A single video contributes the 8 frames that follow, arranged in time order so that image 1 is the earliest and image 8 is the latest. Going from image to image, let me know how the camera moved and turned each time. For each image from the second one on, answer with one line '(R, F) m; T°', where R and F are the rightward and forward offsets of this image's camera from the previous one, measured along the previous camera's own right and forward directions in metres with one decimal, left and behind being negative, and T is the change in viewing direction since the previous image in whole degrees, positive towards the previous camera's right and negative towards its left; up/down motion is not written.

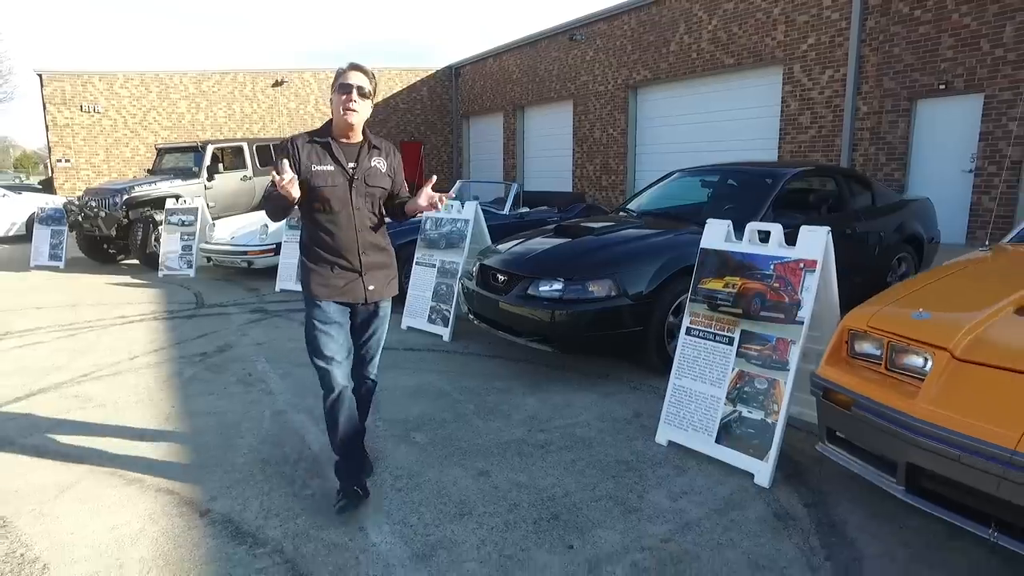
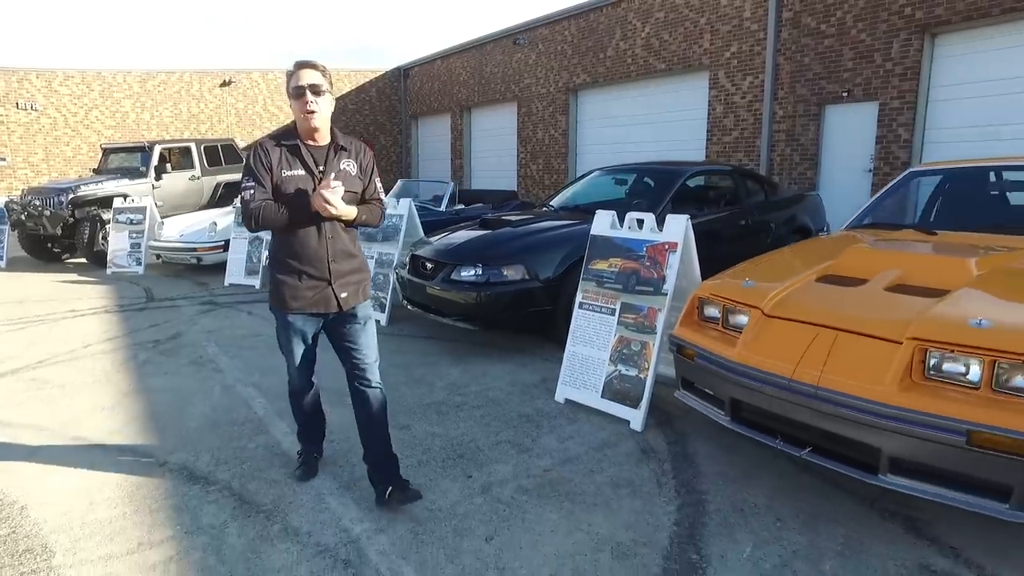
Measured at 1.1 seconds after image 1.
(+0.2, -0.6) m; +4°
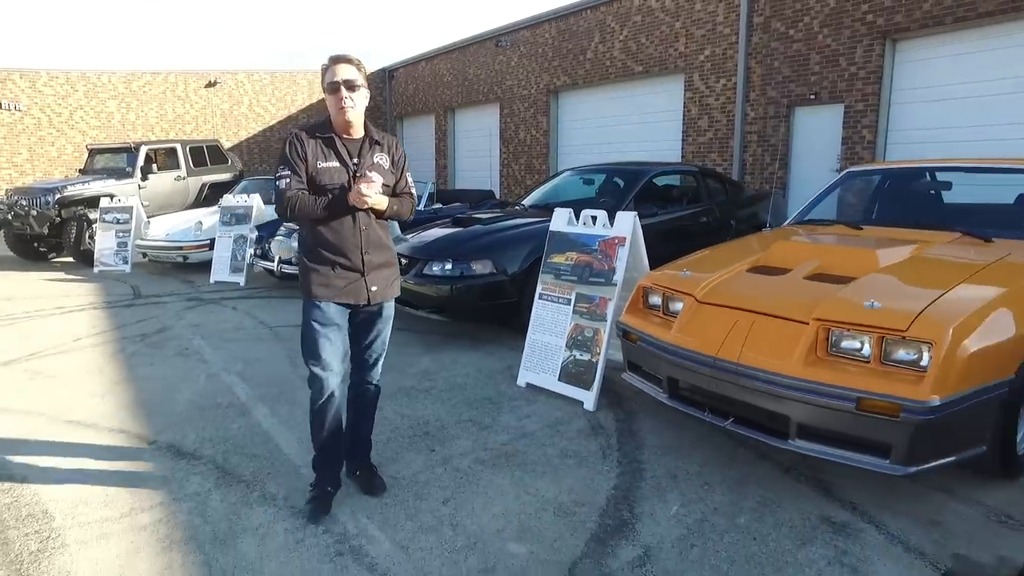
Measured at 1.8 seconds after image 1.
(+0.2, -0.3) m; +1°
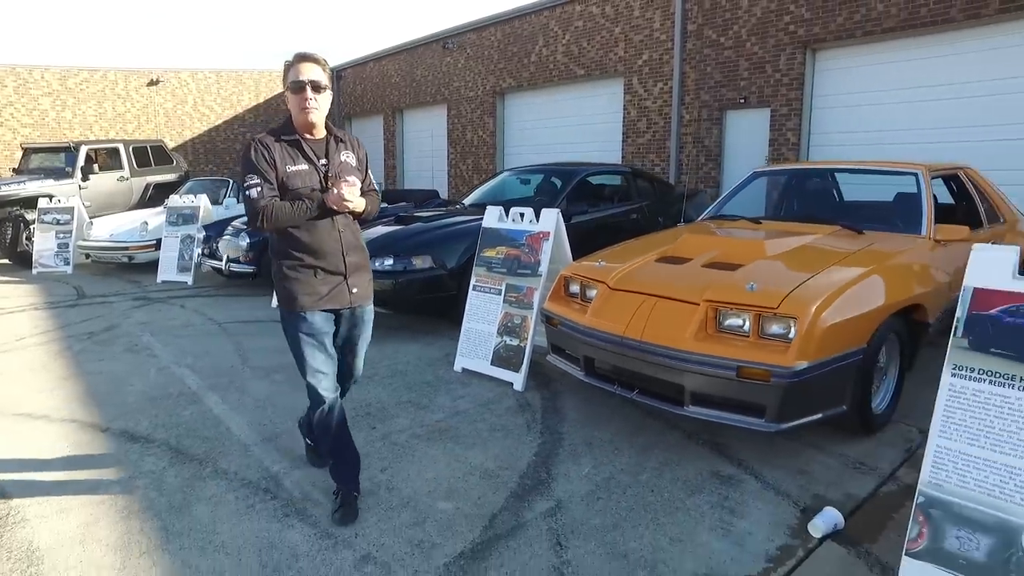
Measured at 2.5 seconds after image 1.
(+0.1, -0.4) m; +4°
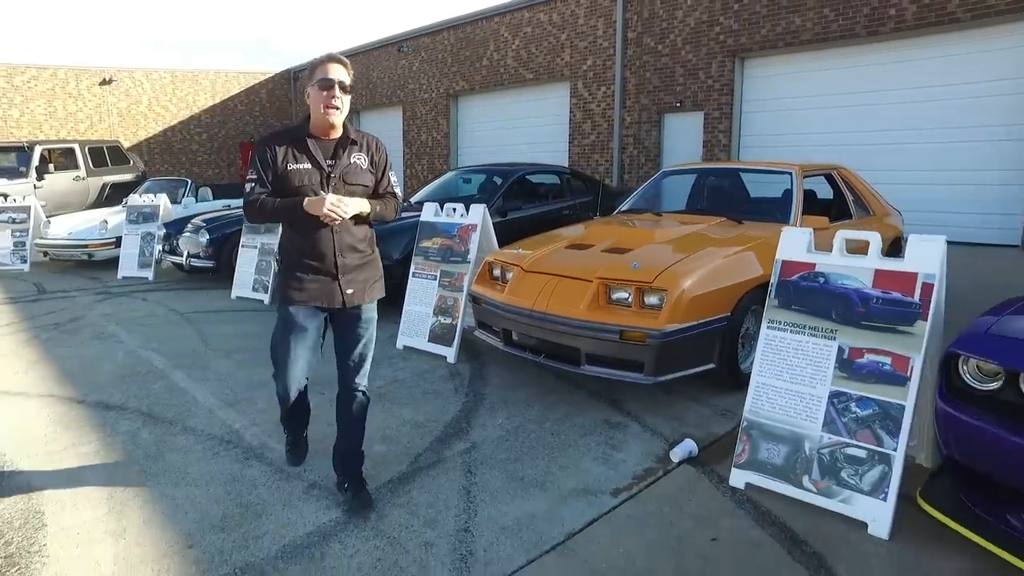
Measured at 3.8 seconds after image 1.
(+0.2, -0.6) m; +3°
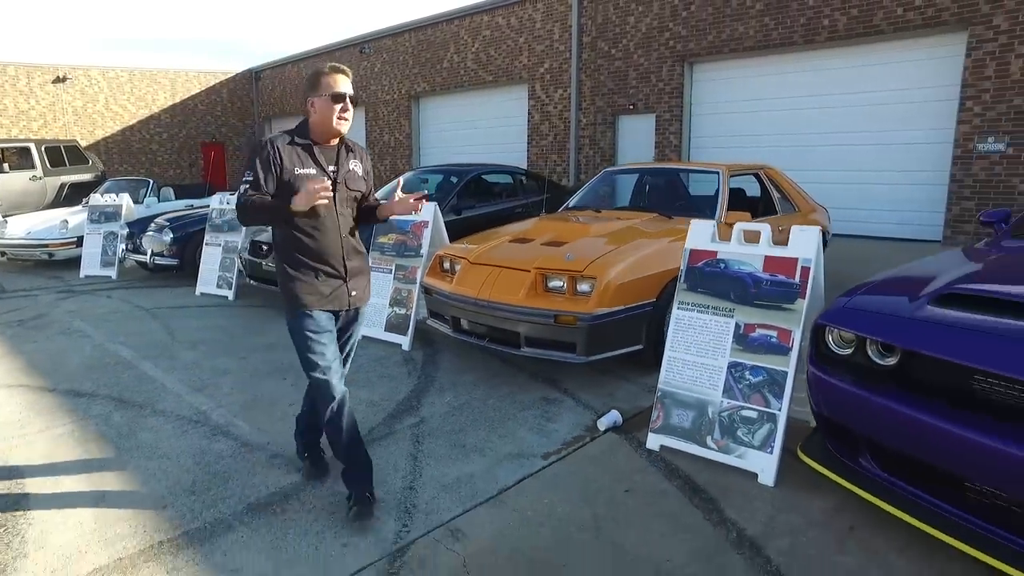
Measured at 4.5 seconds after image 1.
(+0.1, -0.4) m; +3°
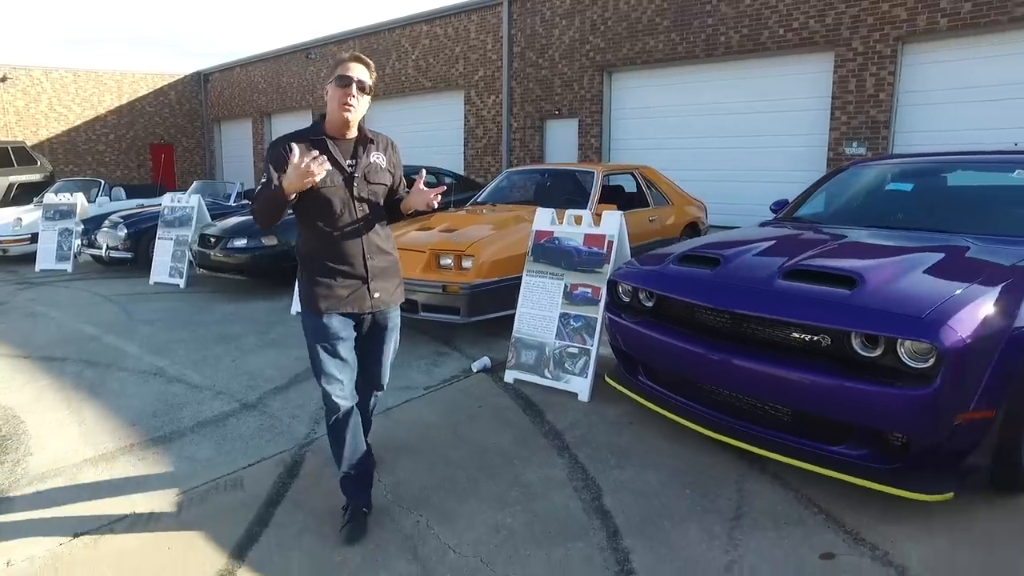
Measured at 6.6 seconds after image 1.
(+0.5, -1.1) m; +3°
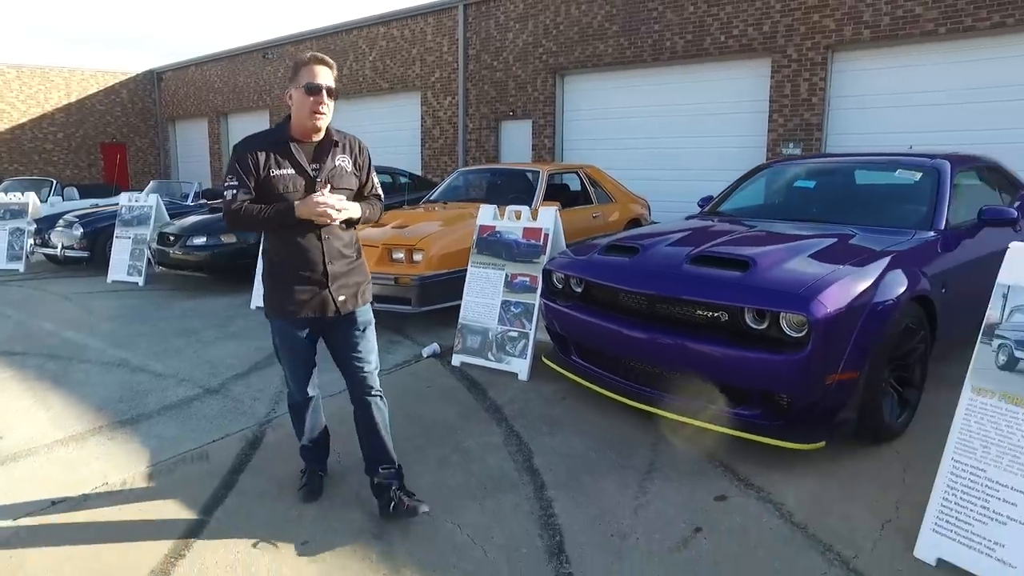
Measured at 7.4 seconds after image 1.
(+0.1, -0.4) m; +3°
